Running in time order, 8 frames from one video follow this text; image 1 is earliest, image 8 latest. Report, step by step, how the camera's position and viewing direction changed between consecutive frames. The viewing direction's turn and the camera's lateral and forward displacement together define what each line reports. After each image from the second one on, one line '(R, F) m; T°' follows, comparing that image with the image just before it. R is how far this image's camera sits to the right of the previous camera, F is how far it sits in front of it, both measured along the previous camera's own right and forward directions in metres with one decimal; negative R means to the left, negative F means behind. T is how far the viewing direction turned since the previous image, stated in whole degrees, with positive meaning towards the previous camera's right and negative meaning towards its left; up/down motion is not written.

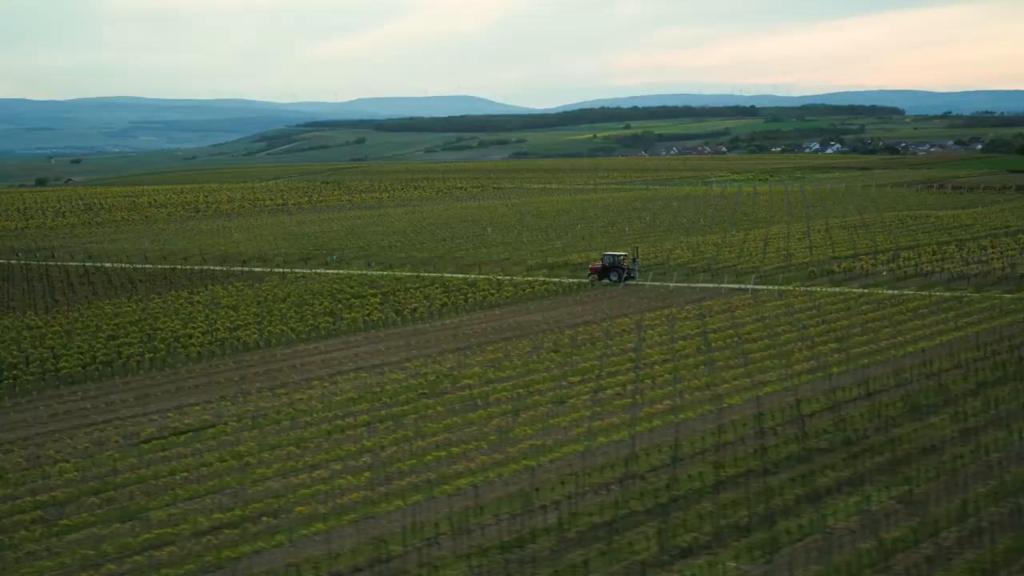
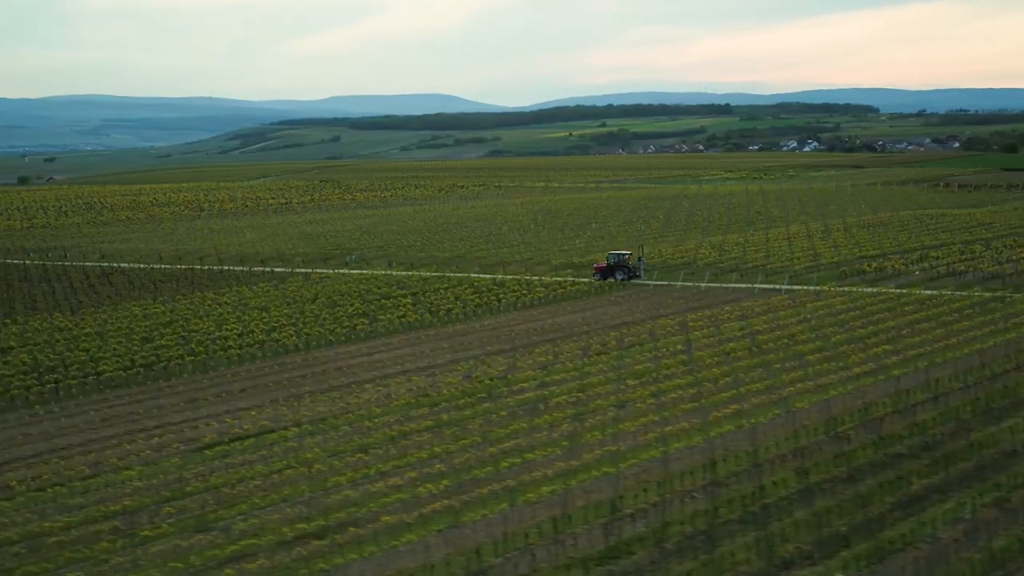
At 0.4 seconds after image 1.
(-0.9, +0.5) m; +1°
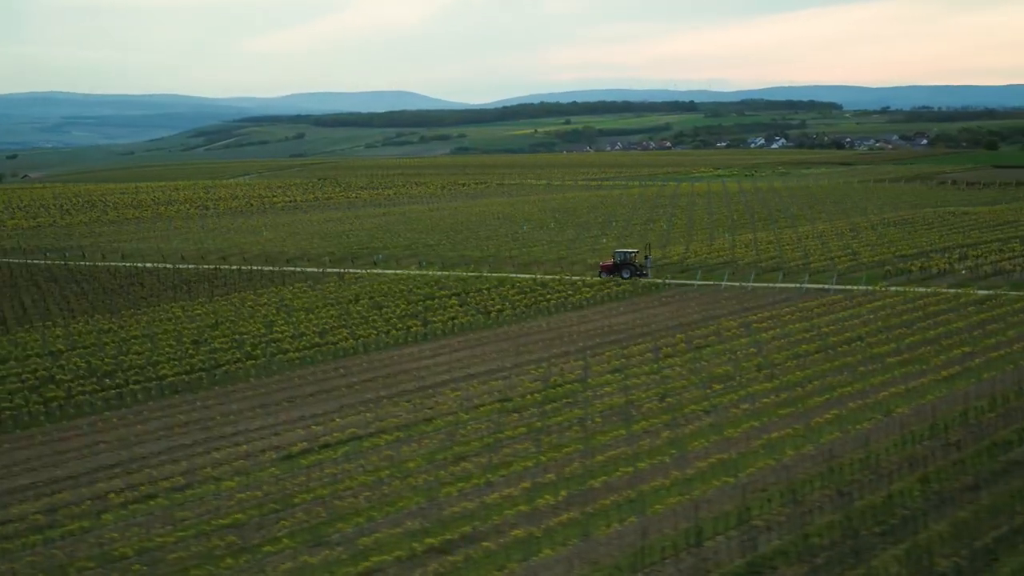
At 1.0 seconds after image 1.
(-1.2, +0.6) m; +1°
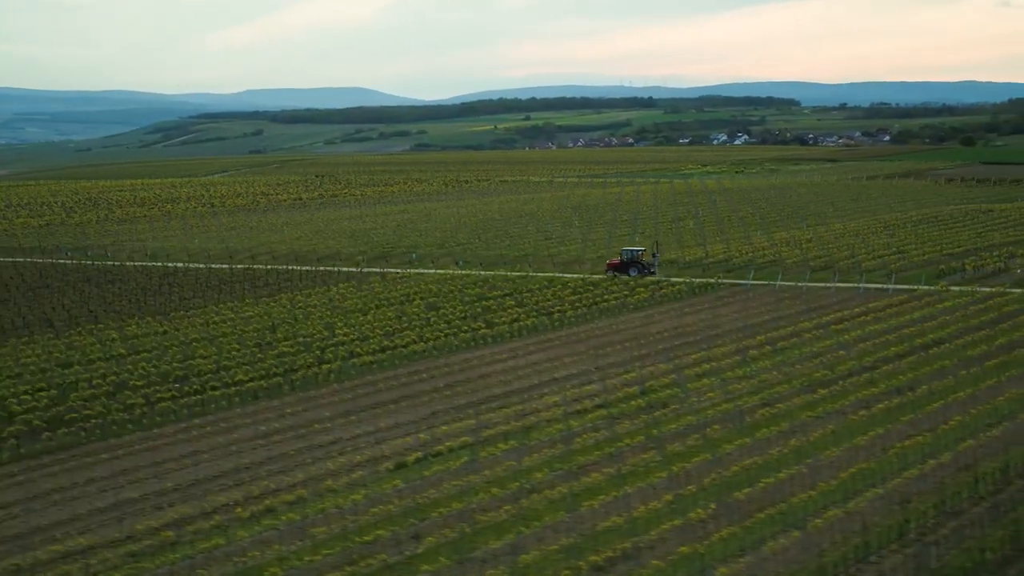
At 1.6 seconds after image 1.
(-1.4, +0.7) m; +1°
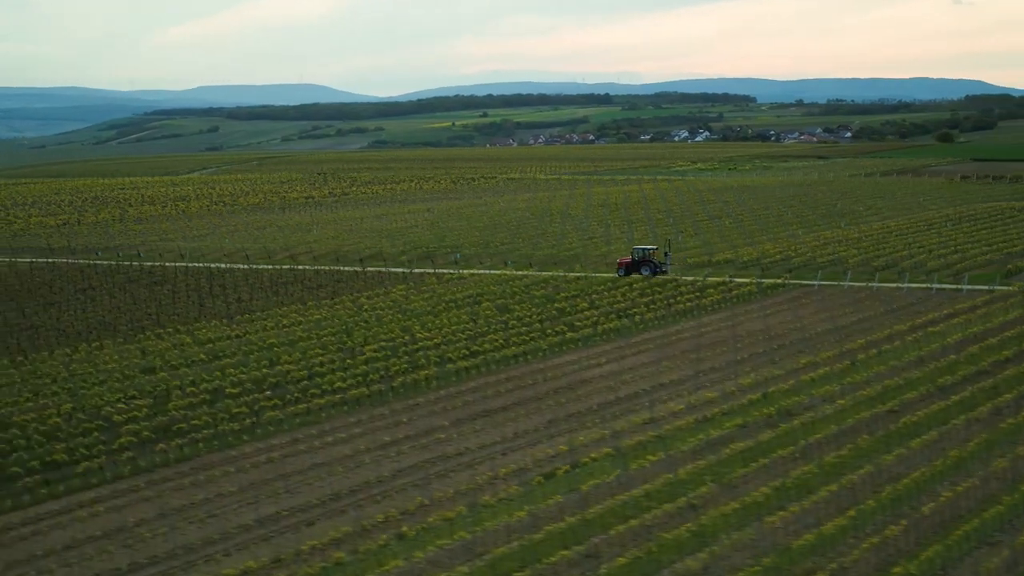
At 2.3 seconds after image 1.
(-1.6, +0.7) m; +1°
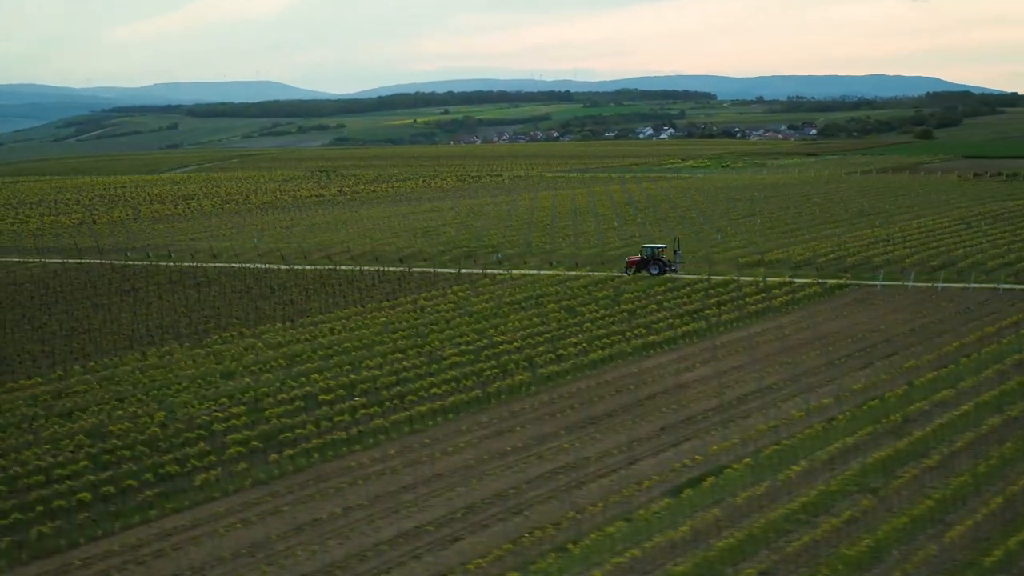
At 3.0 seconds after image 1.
(-1.4, +0.7) m; +1°
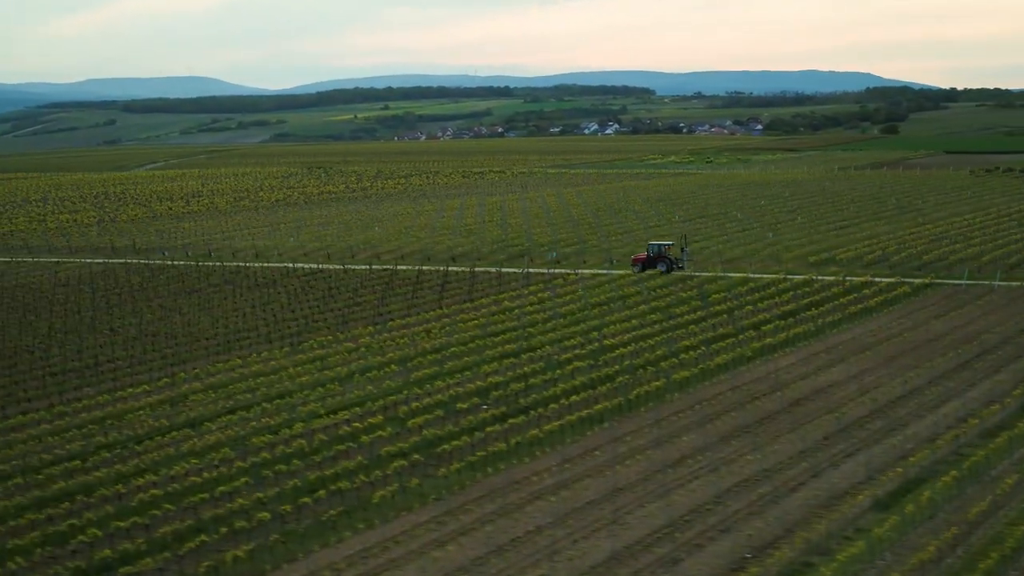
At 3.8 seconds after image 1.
(-2.0, +0.9) m; +1°
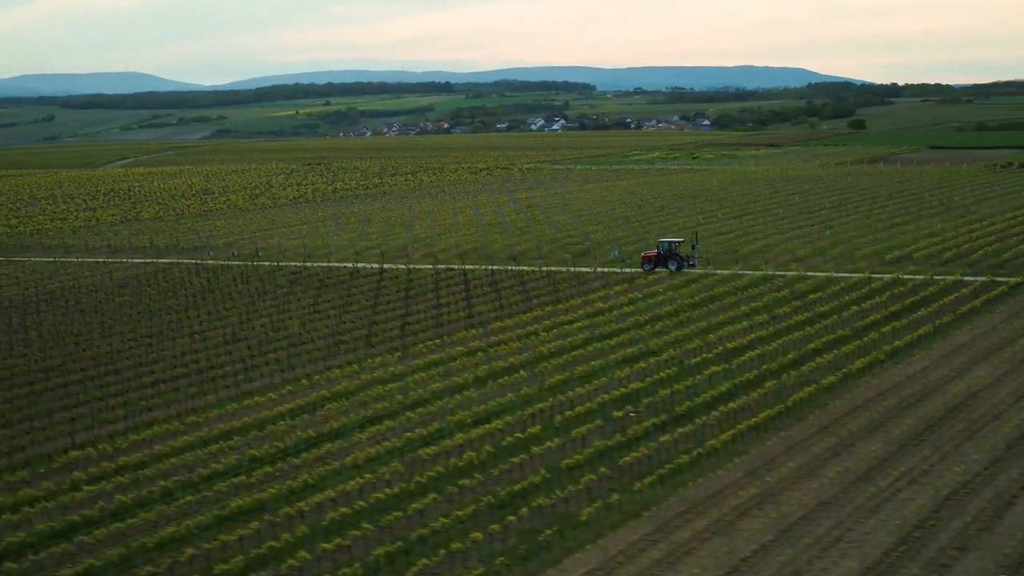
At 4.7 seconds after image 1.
(-2.0, +0.9) m; +1°
